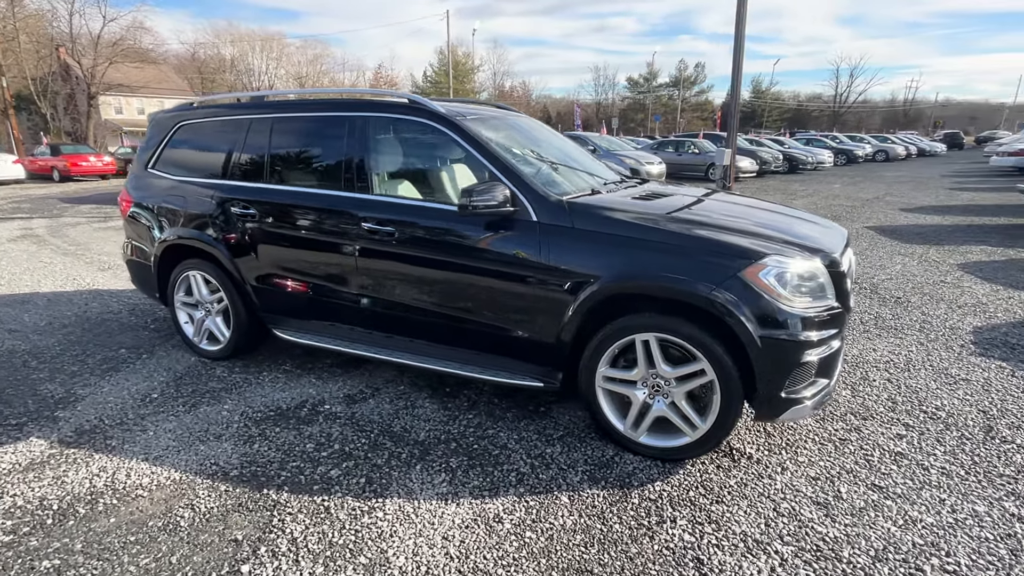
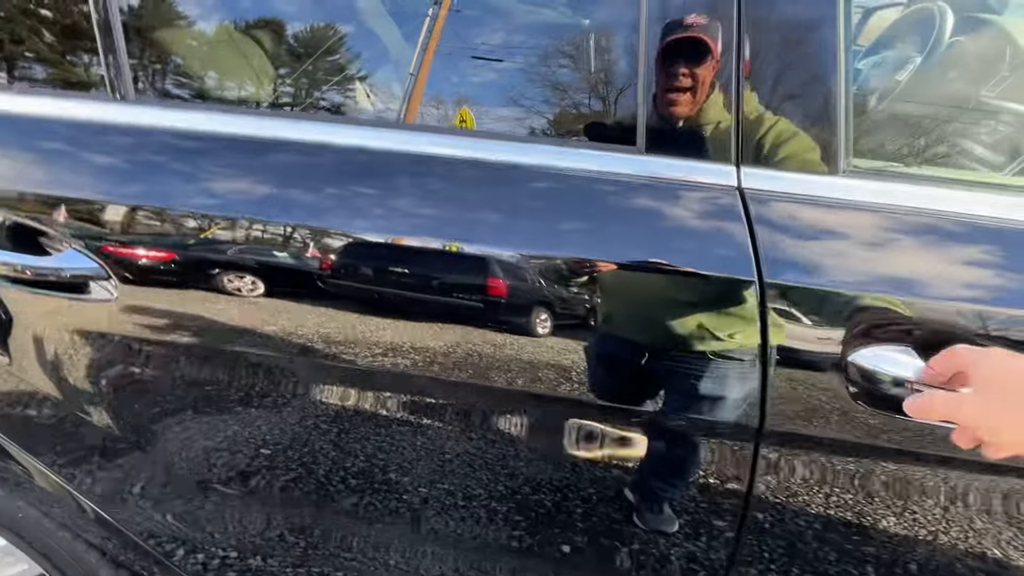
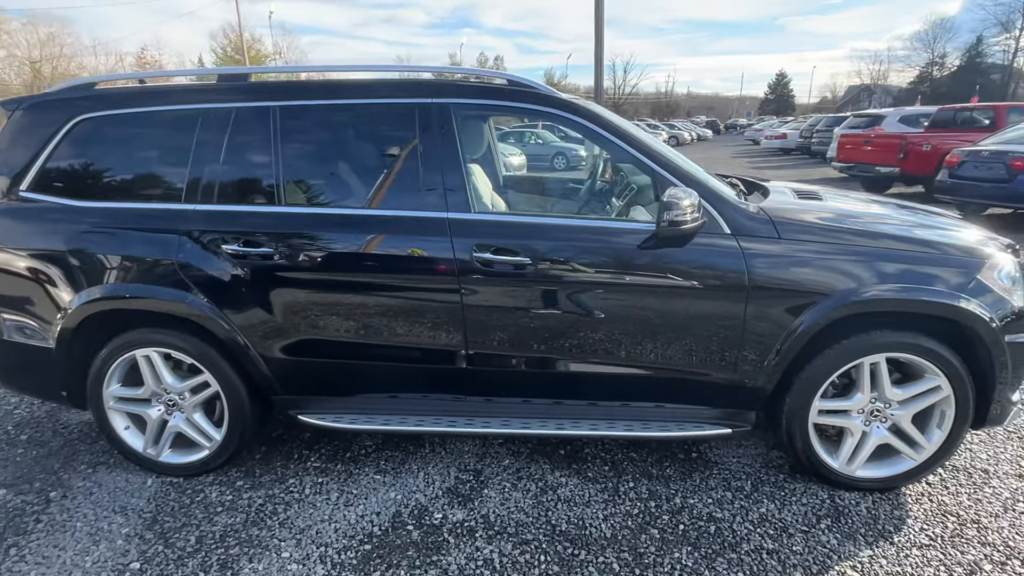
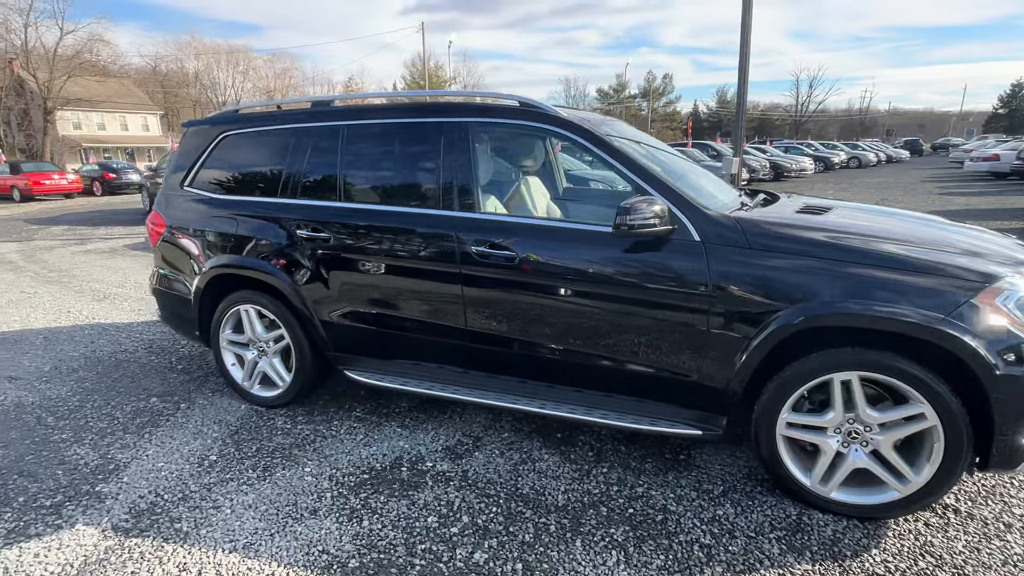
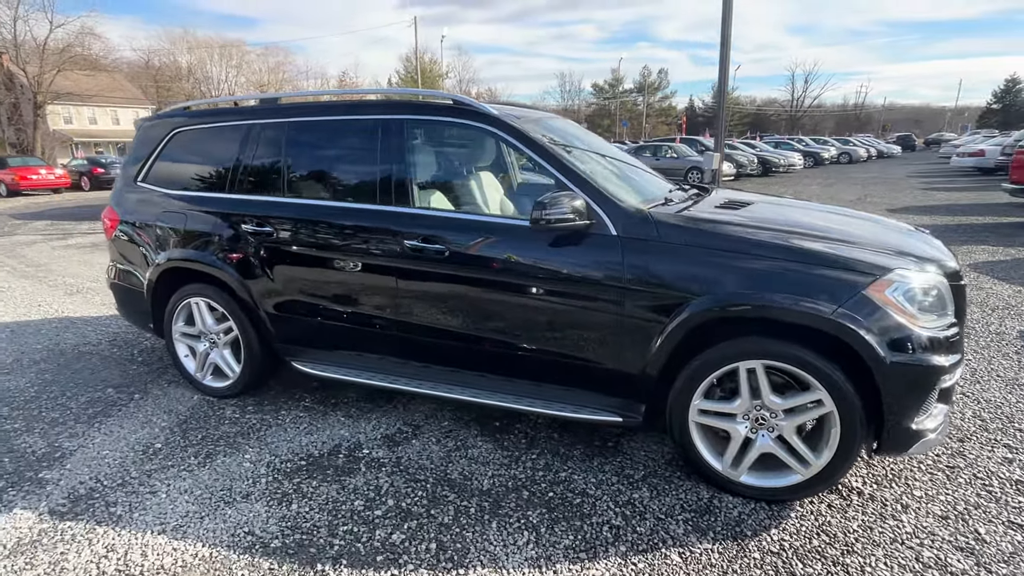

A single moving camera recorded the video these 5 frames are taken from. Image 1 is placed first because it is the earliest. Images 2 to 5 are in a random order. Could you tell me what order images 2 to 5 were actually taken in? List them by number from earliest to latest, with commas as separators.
5, 4, 3, 2
